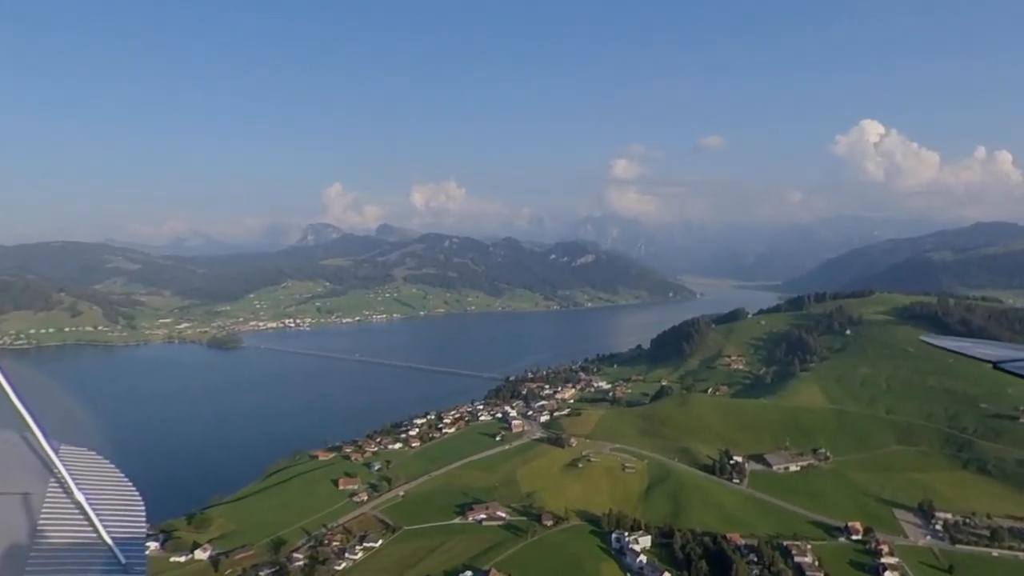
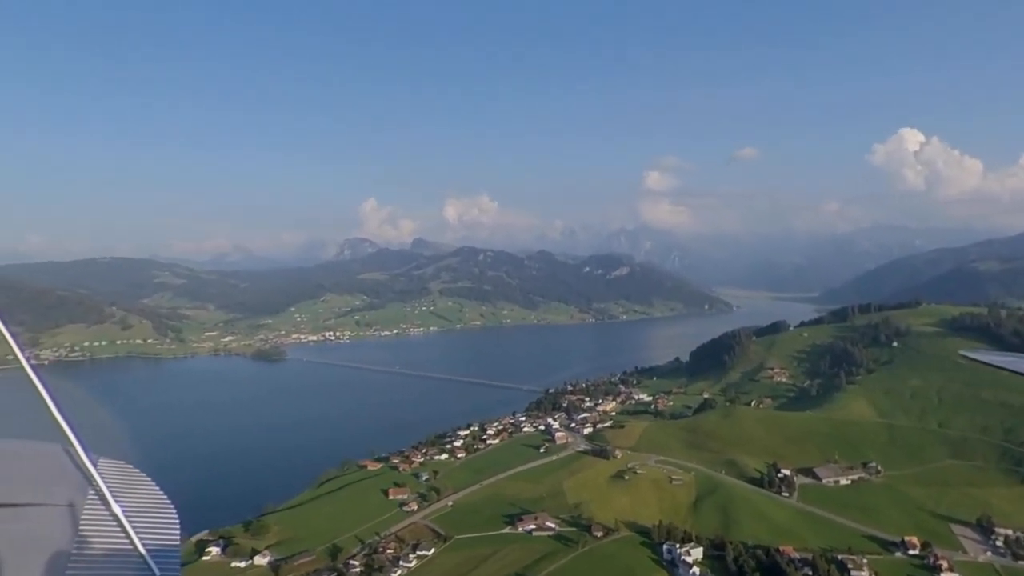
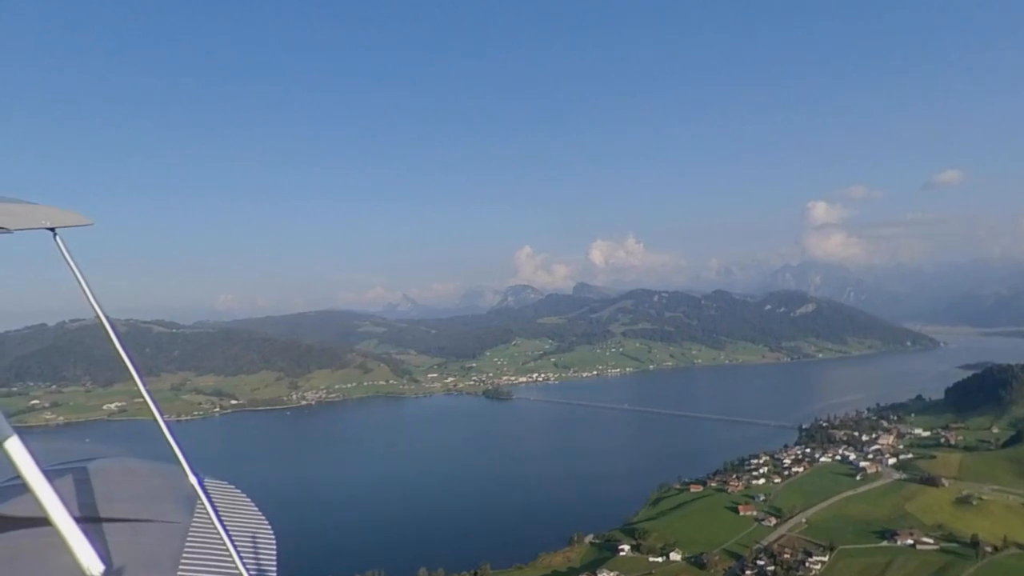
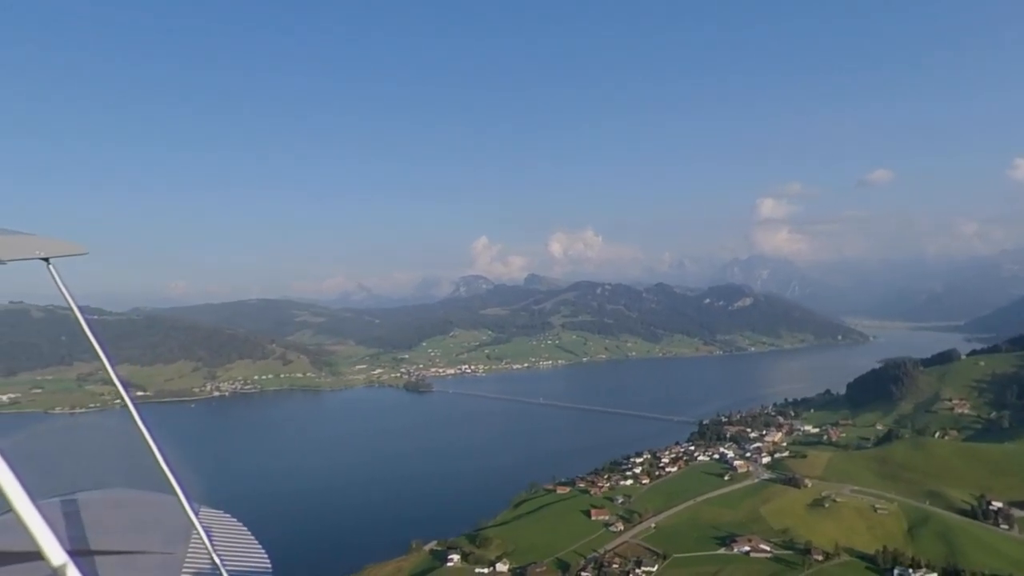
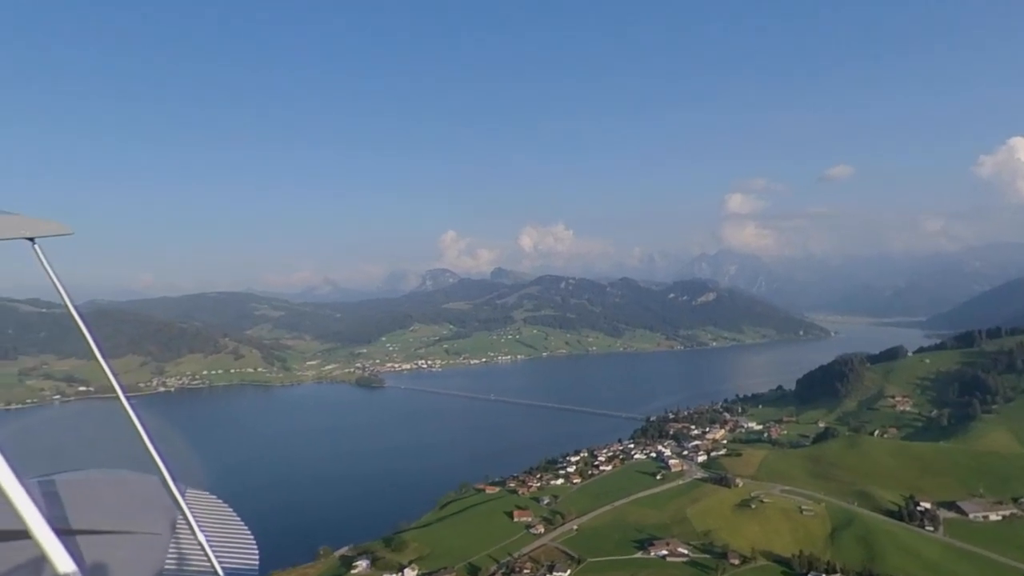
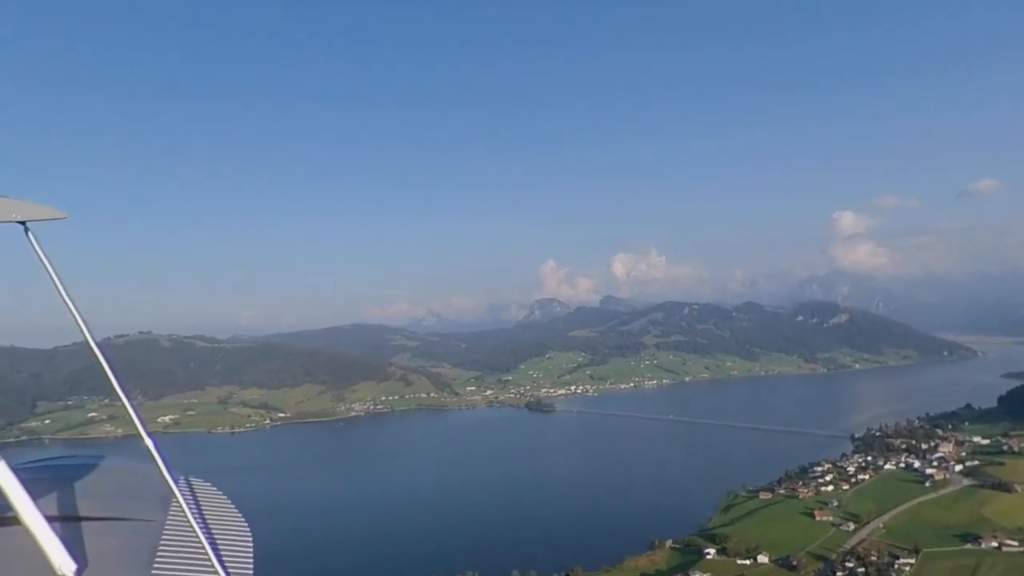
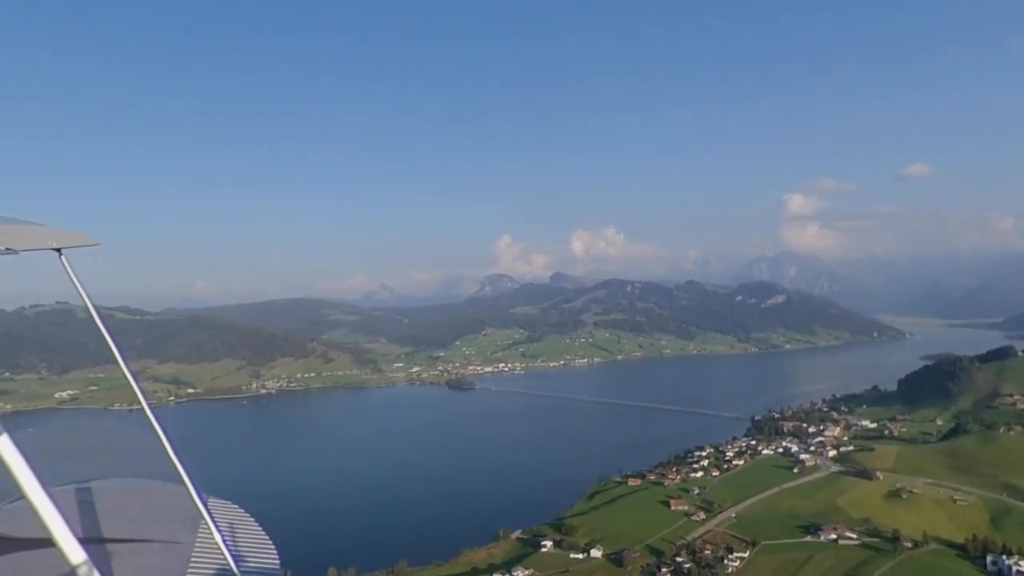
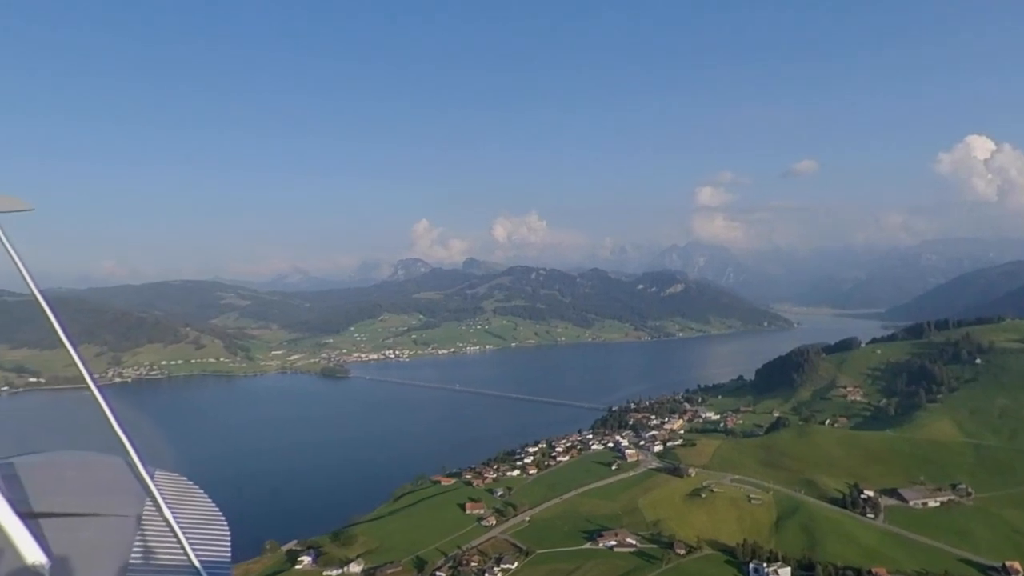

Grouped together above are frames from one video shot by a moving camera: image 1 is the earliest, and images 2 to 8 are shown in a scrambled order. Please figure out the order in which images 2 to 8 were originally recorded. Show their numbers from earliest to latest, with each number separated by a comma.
2, 8, 5, 4, 7, 3, 6
